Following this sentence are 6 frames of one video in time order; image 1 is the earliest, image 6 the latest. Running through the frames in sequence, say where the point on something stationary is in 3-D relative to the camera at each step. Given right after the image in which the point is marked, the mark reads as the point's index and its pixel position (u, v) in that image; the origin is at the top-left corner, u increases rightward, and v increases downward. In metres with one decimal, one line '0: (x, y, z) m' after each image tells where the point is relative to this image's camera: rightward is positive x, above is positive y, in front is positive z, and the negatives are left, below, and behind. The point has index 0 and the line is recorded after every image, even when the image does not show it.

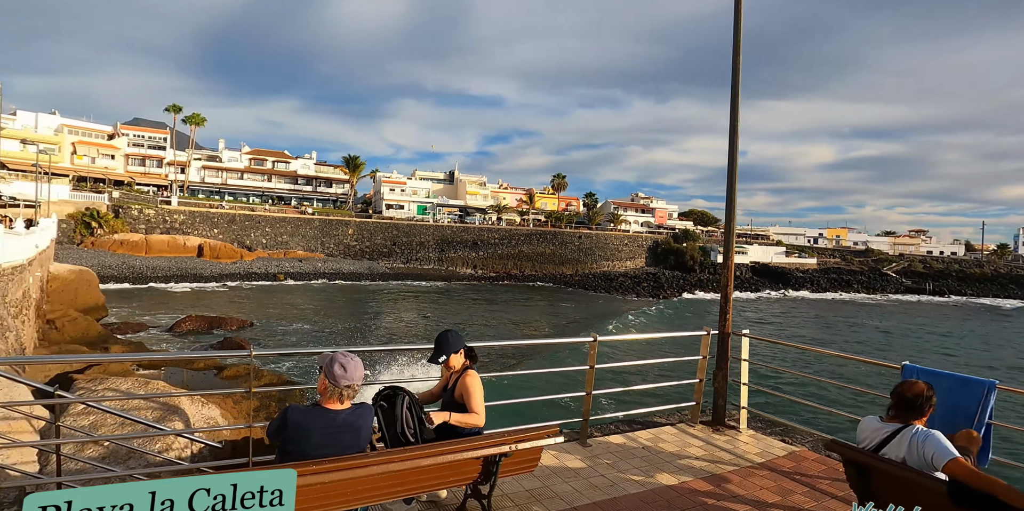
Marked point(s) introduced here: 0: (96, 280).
0: (-17.8, -1.0, +18.8) m
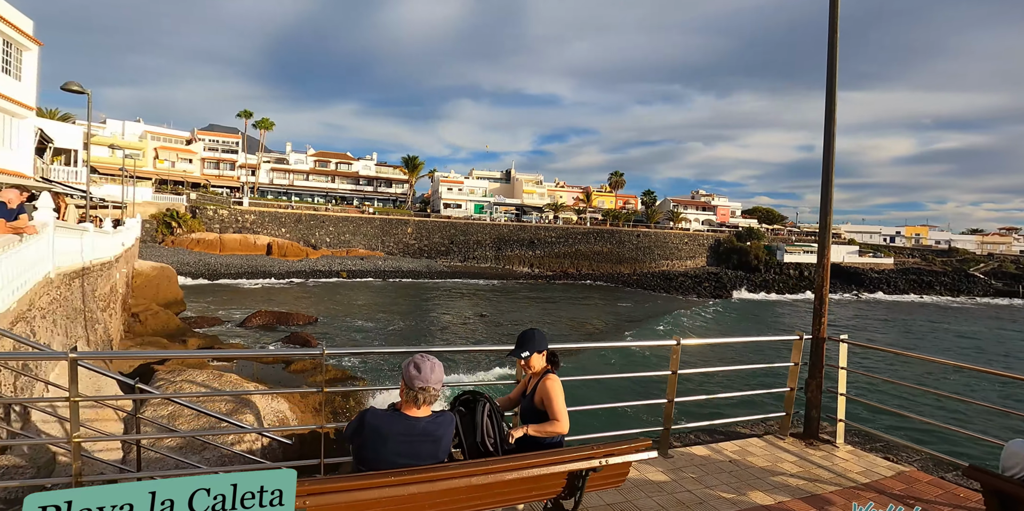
0: (-15.3, -0.9, +20.0) m
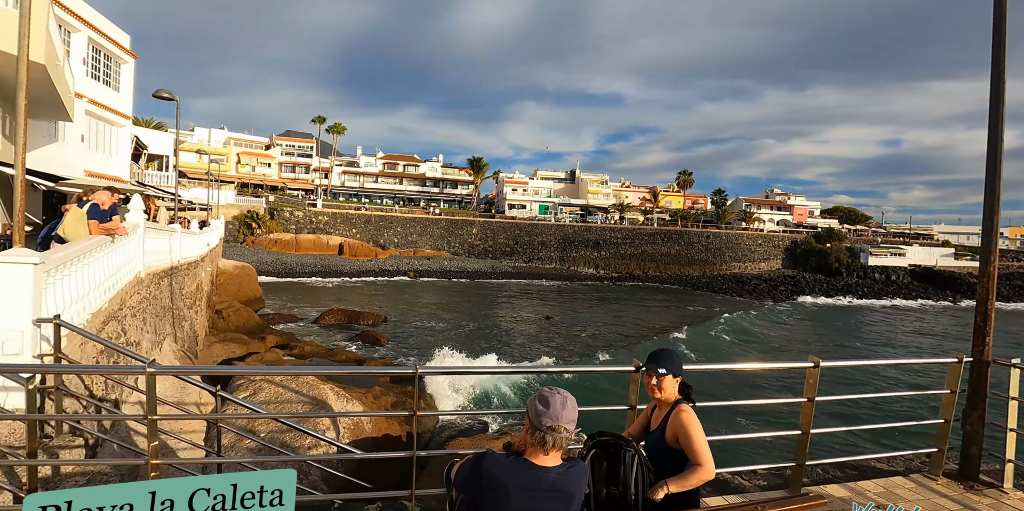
0: (-12.1, -0.9, +20.7) m
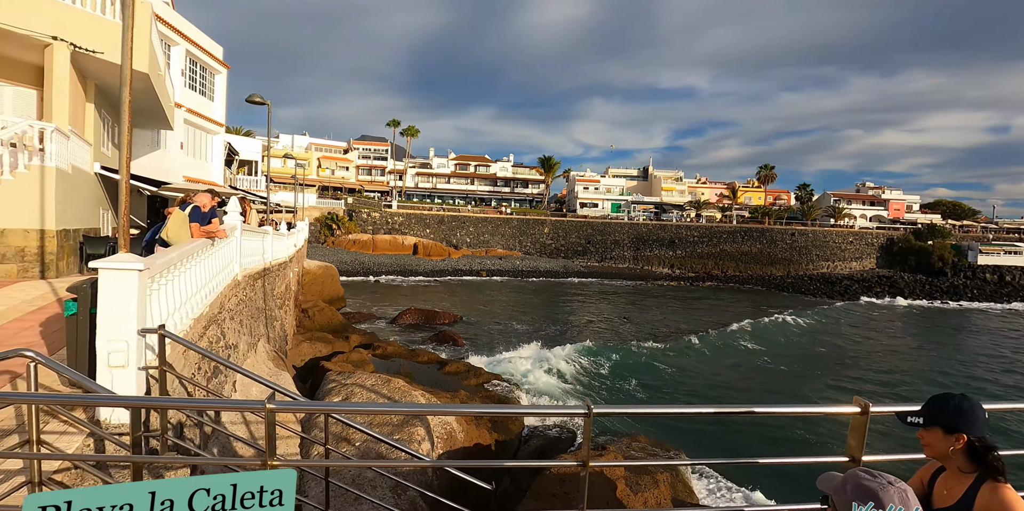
0: (-8.4, -0.9, +21.1) m
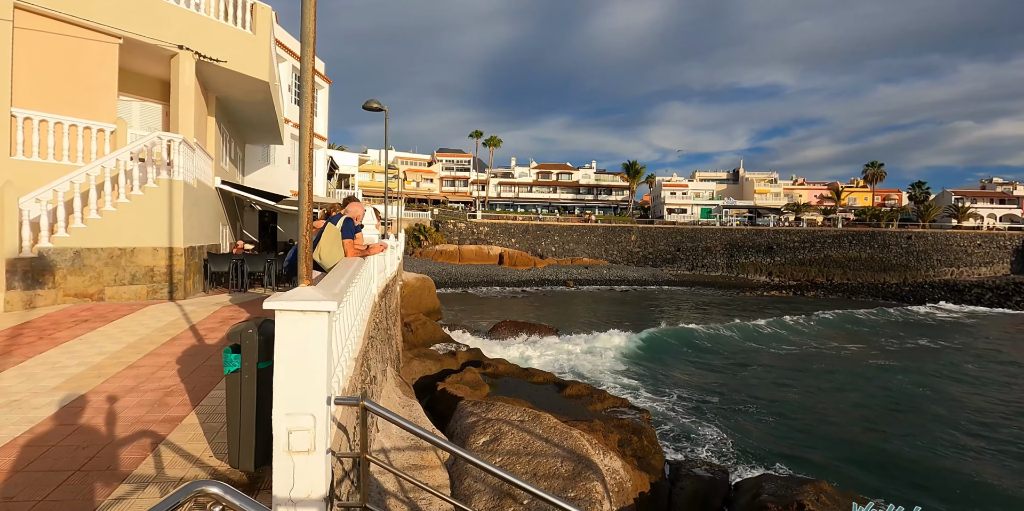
0: (-3.8, -1.5, +20.6) m
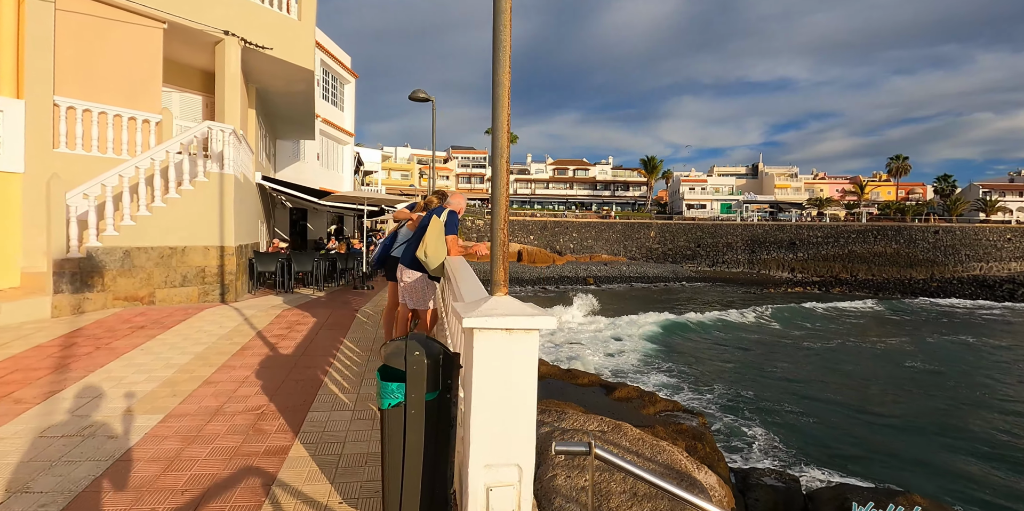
0: (-2.5, -1.4, +20.1) m
